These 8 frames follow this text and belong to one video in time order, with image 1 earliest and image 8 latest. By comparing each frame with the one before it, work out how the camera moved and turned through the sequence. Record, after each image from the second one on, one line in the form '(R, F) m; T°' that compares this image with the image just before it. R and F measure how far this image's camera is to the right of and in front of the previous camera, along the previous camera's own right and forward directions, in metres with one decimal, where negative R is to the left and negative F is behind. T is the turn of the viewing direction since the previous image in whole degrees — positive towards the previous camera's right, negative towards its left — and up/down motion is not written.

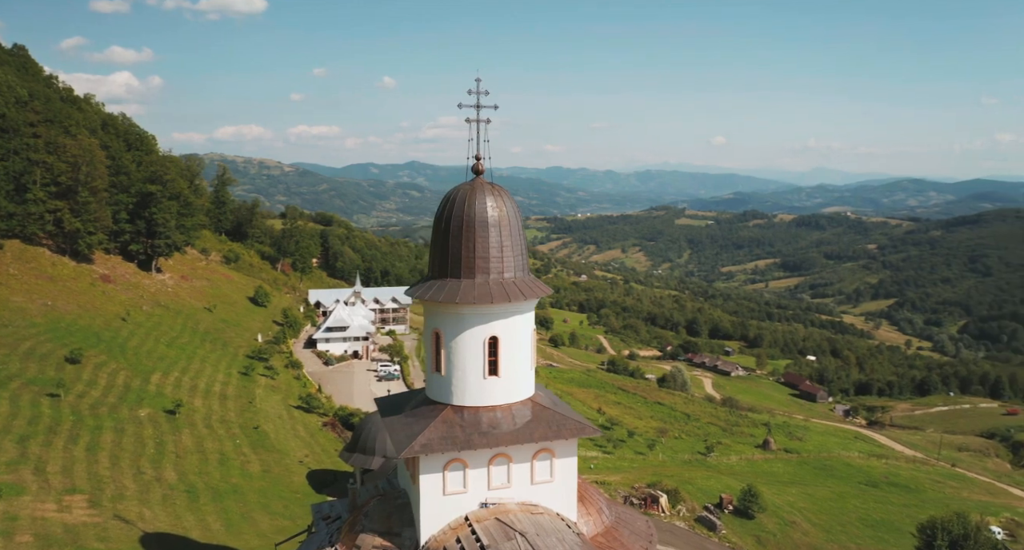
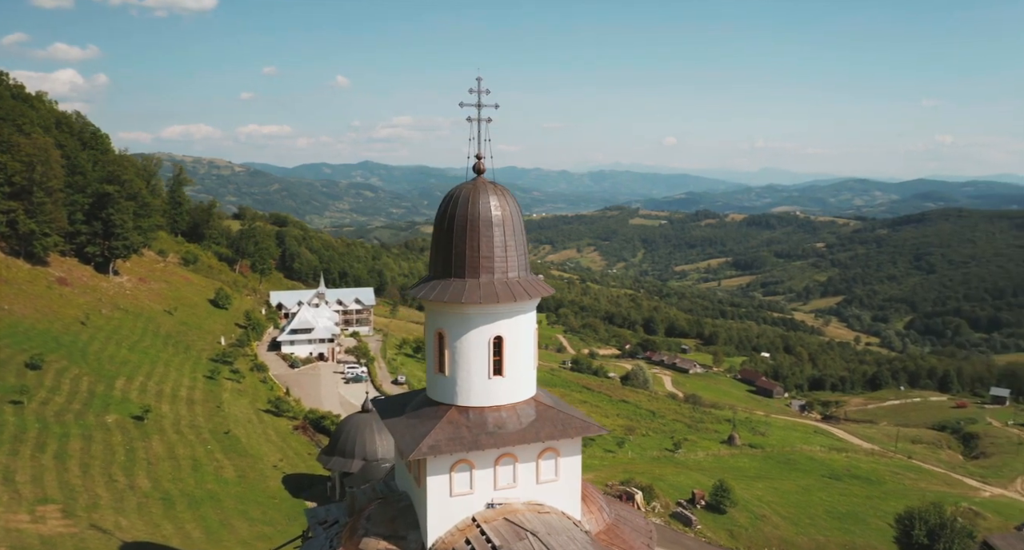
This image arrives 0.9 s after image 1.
(-0.9, +0.1) m; +3°
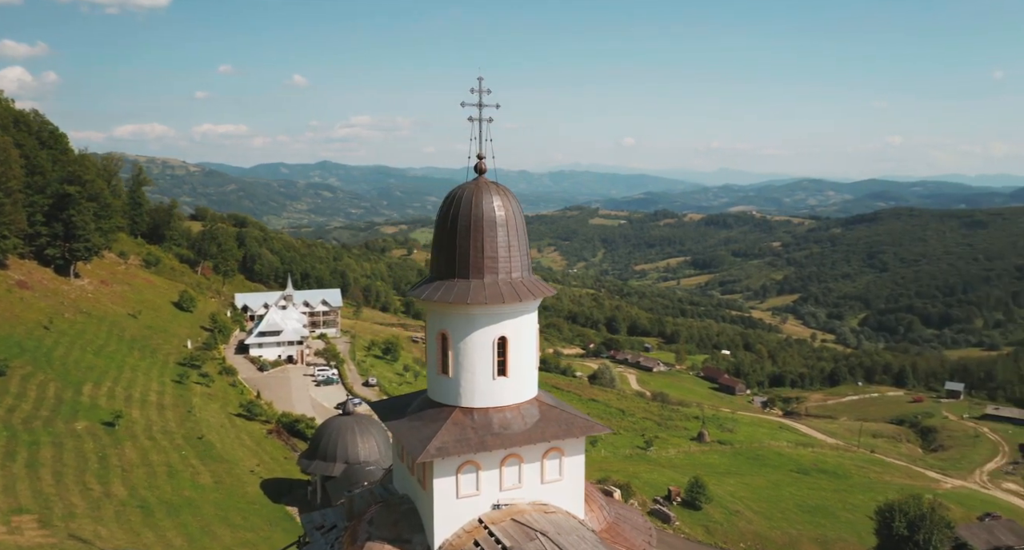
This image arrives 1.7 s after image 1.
(-0.8, +0.1) m; +3°
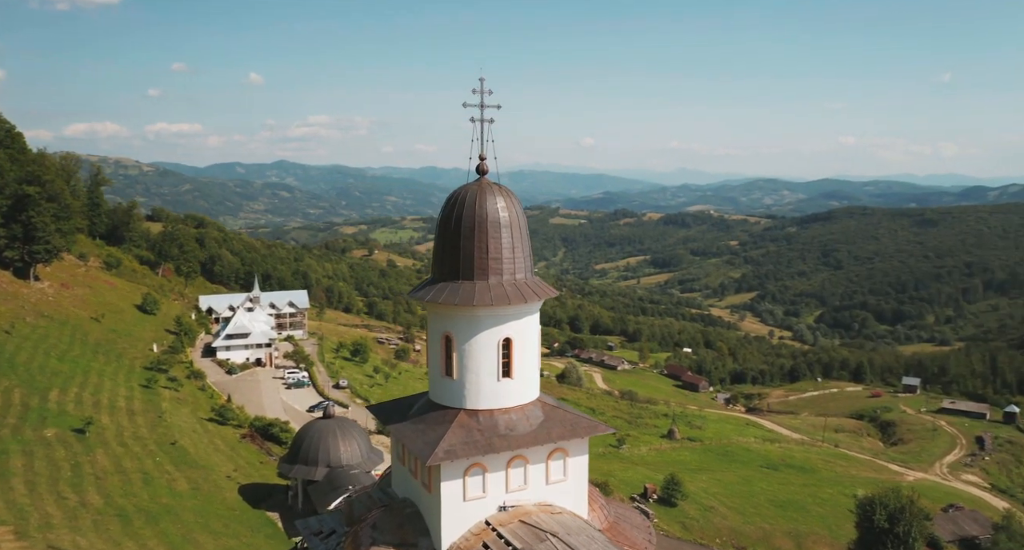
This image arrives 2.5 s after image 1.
(-0.8, 0.0) m; +3°
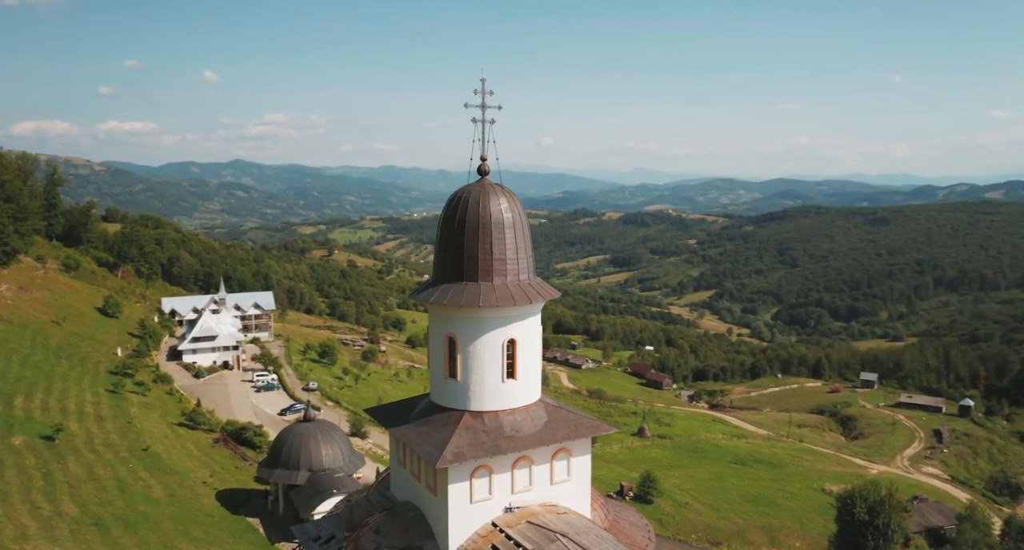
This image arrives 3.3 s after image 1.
(-0.8, 0.0) m; +3°
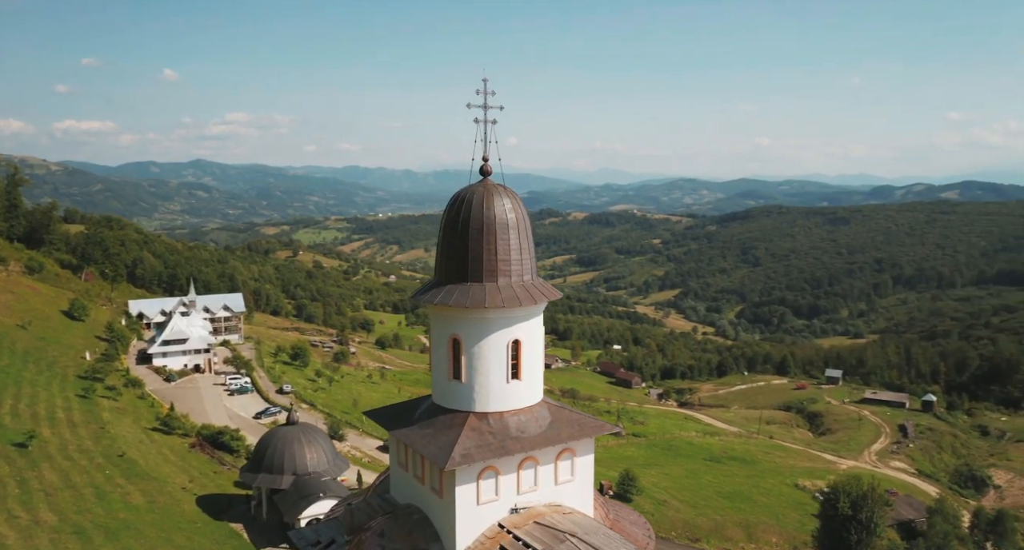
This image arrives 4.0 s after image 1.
(-0.7, 0.0) m; +2°
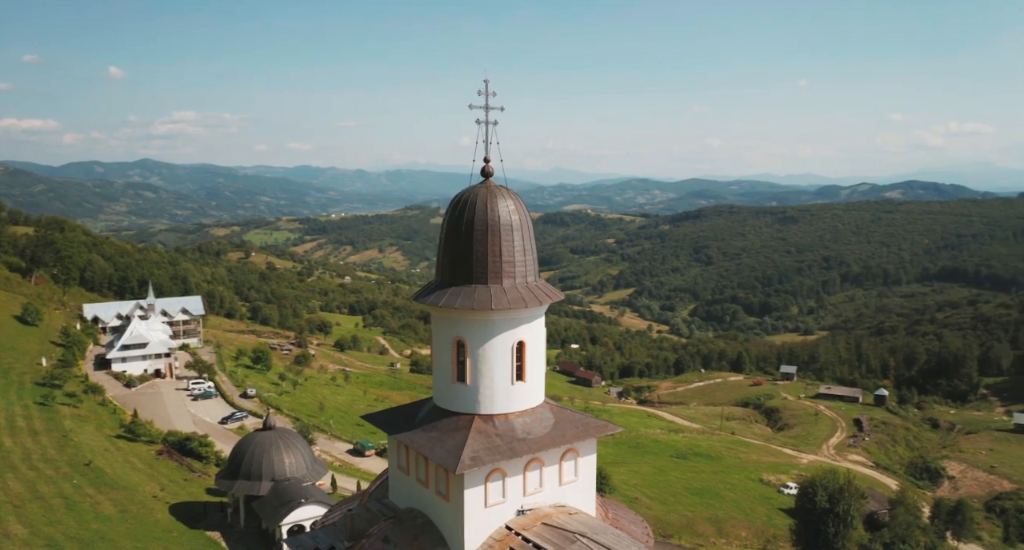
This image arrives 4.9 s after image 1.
(-0.8, 0.0) m; +3°
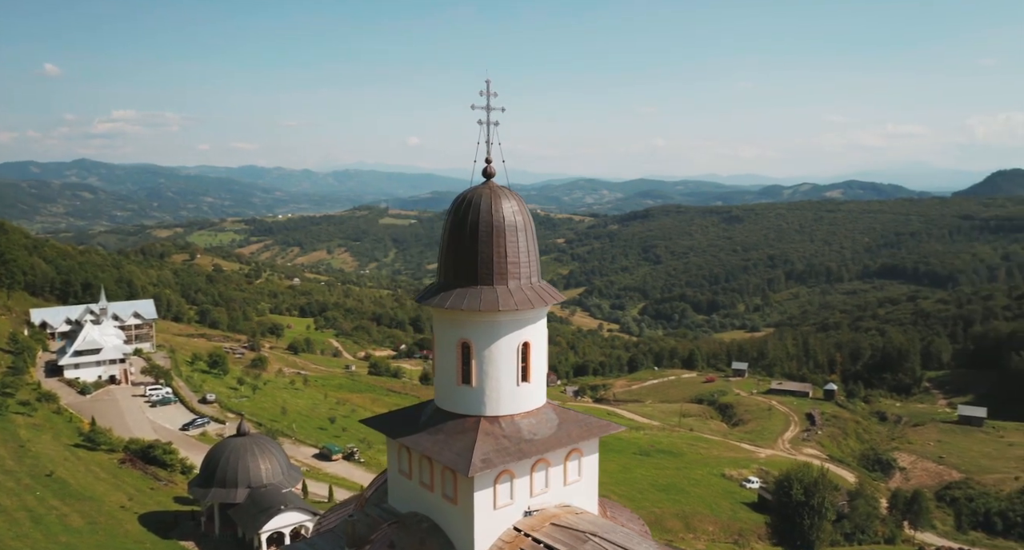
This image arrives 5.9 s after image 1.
(-0.9, 0.0) m; +3°
